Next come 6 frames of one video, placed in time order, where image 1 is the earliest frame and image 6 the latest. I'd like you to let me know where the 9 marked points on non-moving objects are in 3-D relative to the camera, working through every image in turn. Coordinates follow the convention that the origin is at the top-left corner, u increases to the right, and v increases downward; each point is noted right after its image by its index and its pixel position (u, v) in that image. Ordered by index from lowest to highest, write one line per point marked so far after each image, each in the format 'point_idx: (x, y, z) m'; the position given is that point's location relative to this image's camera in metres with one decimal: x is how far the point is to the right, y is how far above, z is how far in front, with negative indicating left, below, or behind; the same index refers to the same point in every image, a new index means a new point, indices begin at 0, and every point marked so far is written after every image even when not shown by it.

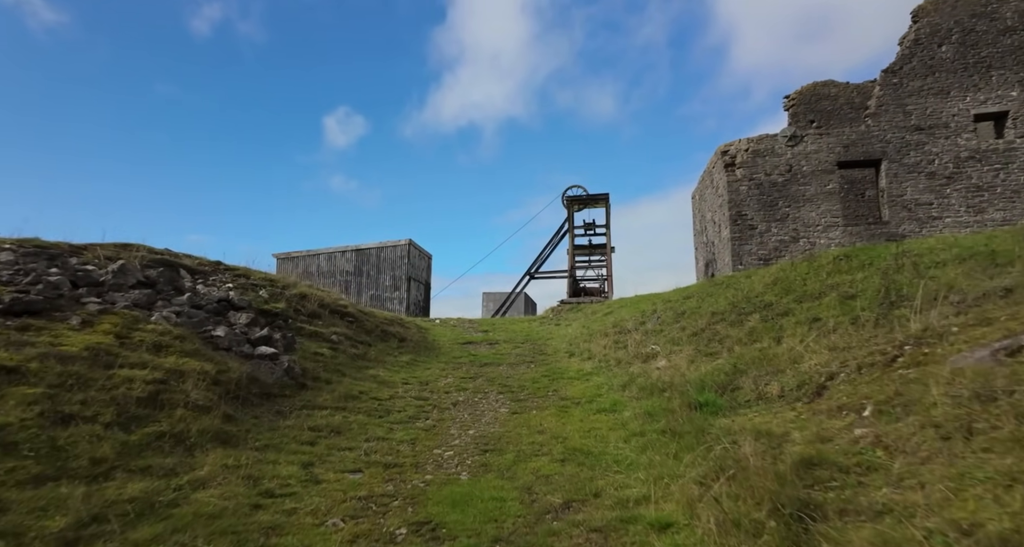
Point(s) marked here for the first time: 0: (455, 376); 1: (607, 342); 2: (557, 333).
0: (-1.3, -2.3, +12.2) m
1: (+2.4, -1.8, +13.9) m
2: (+1.5, -2.0, +18.4) m
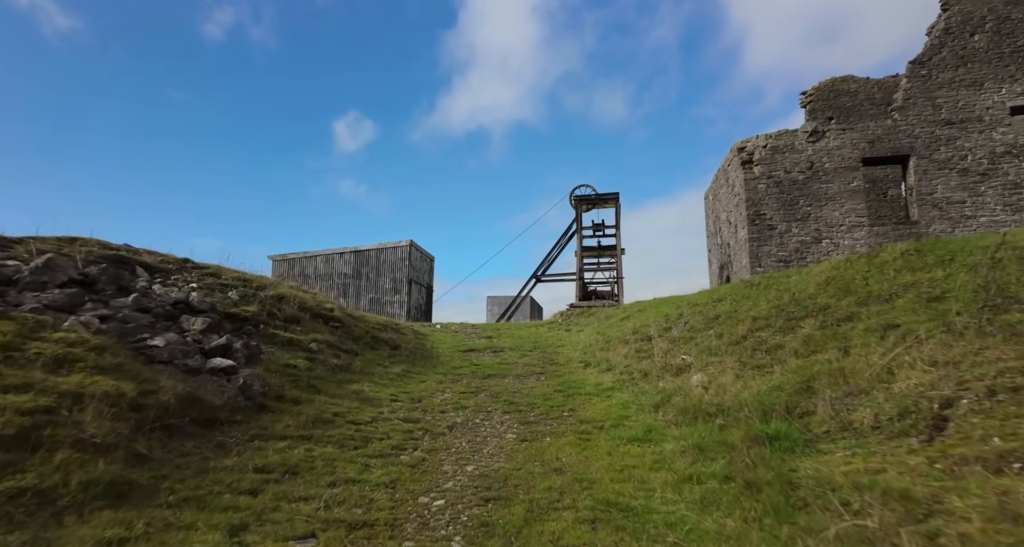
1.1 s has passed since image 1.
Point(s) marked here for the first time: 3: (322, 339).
0: (-1.1, -2.3, +10.6) m
1: (+2.5, -1.7, +12.2) m
2: (+1.7, -2.0, +16.8) m
3: (-3.7, -1.3, +10.9) m
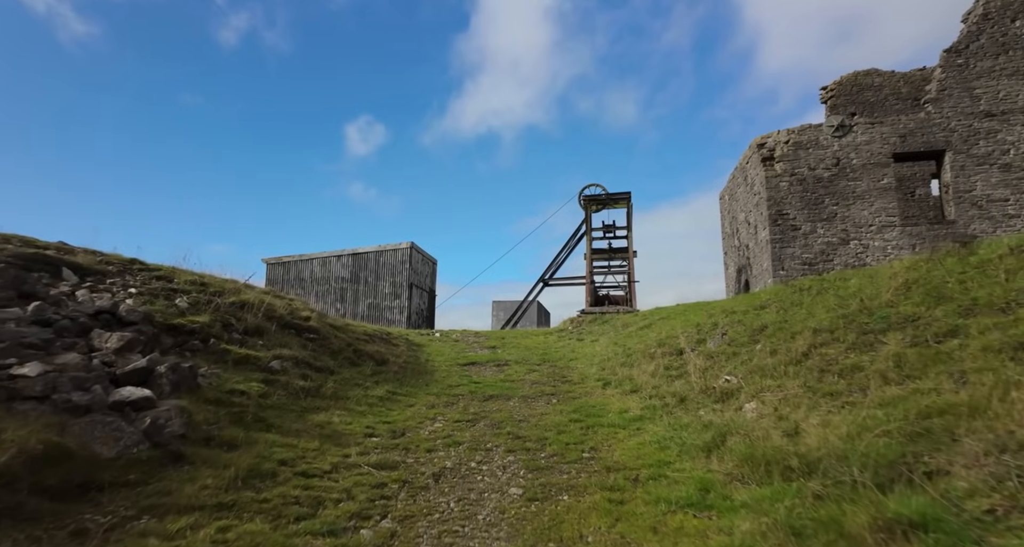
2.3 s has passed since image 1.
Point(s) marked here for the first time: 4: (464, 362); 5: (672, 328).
0: (-1.0, -2.3, +8.7) m
1: (+2.6, -1.8, +10.3) m
2: (+1.9, -2.1, +14.9) m
3: (-3.7, -1.3, +9.0) m
4: (-1.2, -2.2, +13.9) m
5: (+3.7, -1.3, +12.8) m
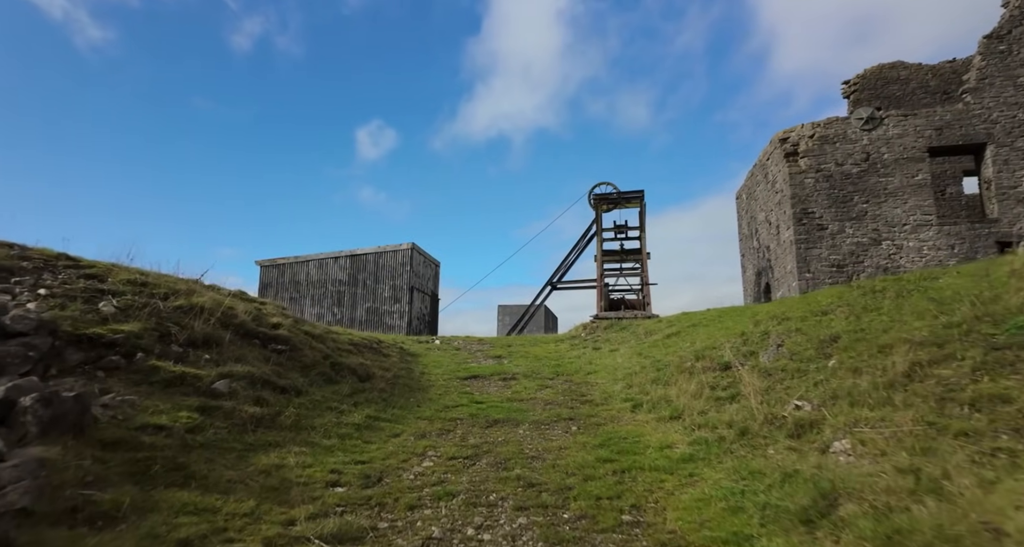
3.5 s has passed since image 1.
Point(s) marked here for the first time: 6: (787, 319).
0: (-0.9, -2.3, +6.8) m
1: (+2.8, -1.8, +8.4) m
2: (+2.1, -2.1, +13.0) m
3: (-3.5, -1.3, +7.2) m
4: (-1.0, -2.2, +12.0) m
5: (+3.9, -1.3, +10.9) m
6: (+4.8, -0.8, +9.7) m
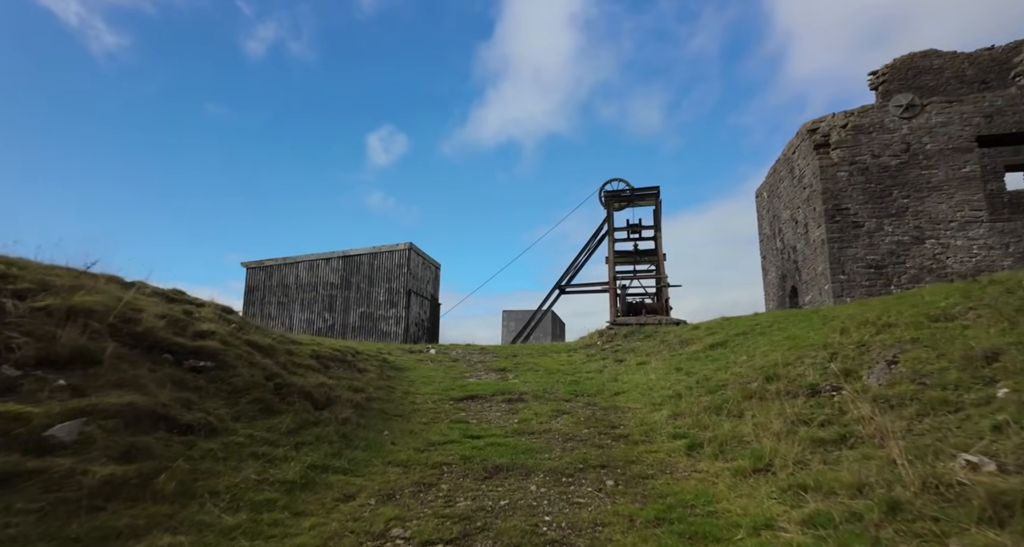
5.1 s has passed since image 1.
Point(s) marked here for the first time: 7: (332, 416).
0: (-0.8, -2.1, +4.4) m
1: (+2.9, -1.6, +5.9) m
2: (+2.2, -2.0, +10.5) m
3: (-3.4, -1.1, +4.8) m
4: (-0.9, -2.1, +9.6) m
5: (+4.0, -1.2, +8.5) m
6: (+4.9, -0.7, +7.2) m
7: (-2.2, -1.8, +6.9) m
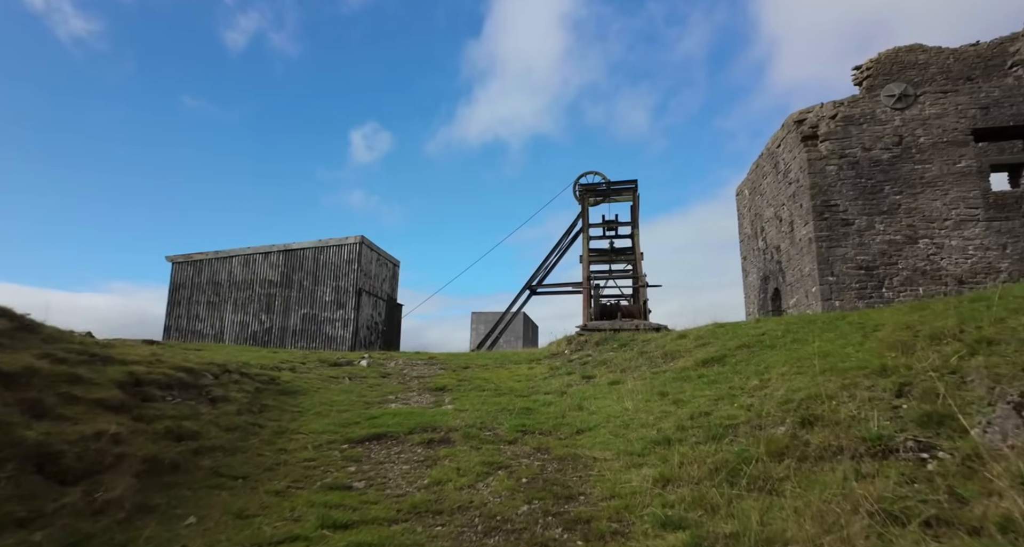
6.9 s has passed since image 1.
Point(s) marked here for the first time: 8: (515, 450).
0: (-1.6, -2.0, +1.7) m
1: (+2.1, -1.5, +3.3) m
2: (+1.2, -1.9, +7.9) m
3: (-4.2, -1.0, +2.0) m
4: (-1.9, -2.0, +6.8) m
5: (+3.1, -1.1, +5.9) m
6: (+4.1, -0.6, +4.7) m
7: (-3.1, -1.6, +4.1) m
8: (0.0, -2.0, +6.2) m
